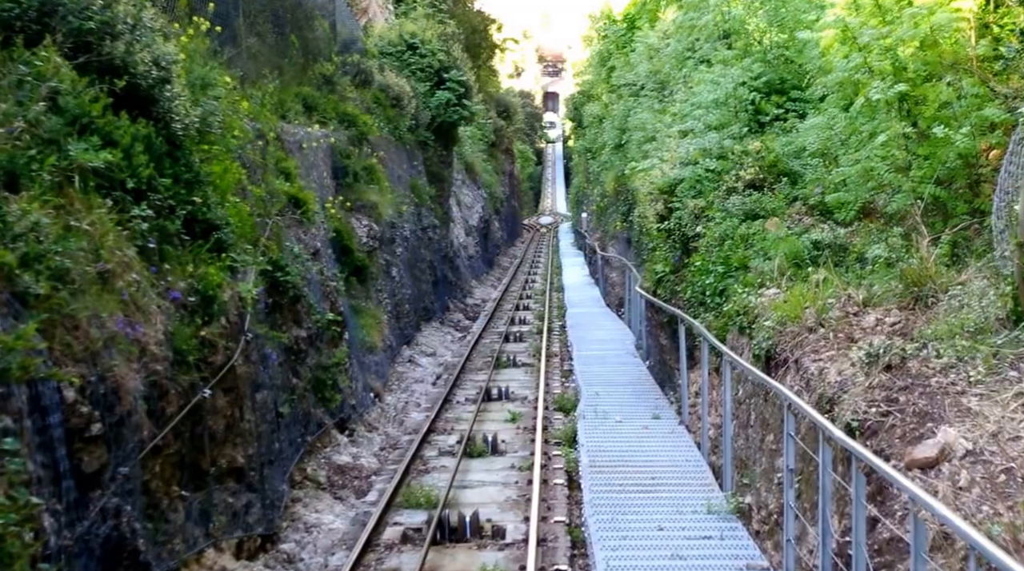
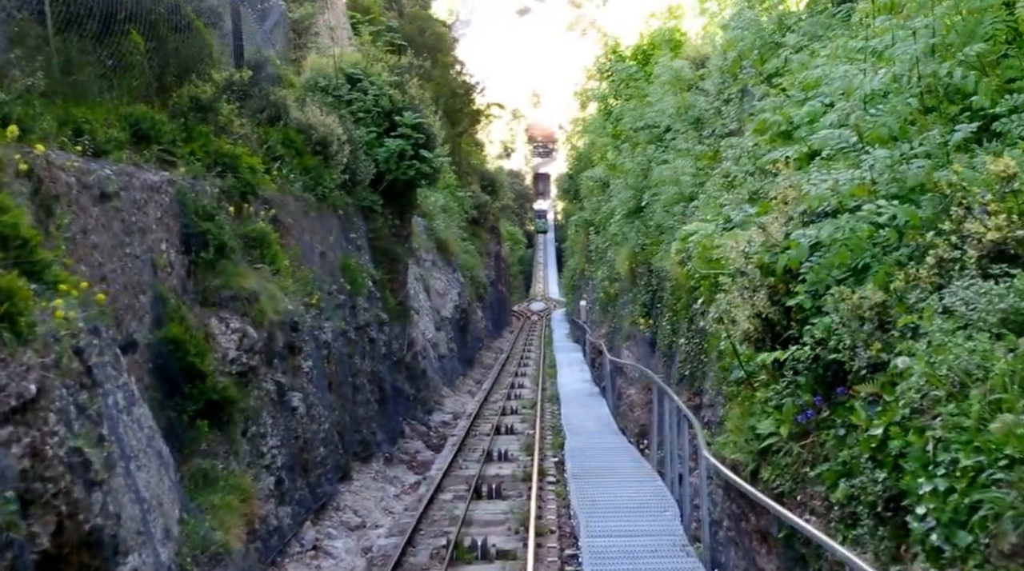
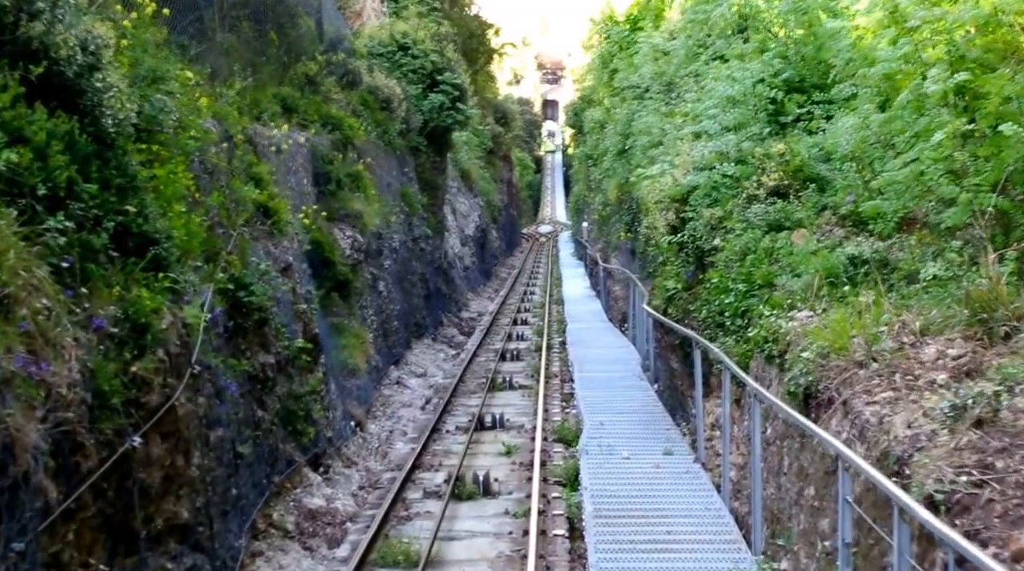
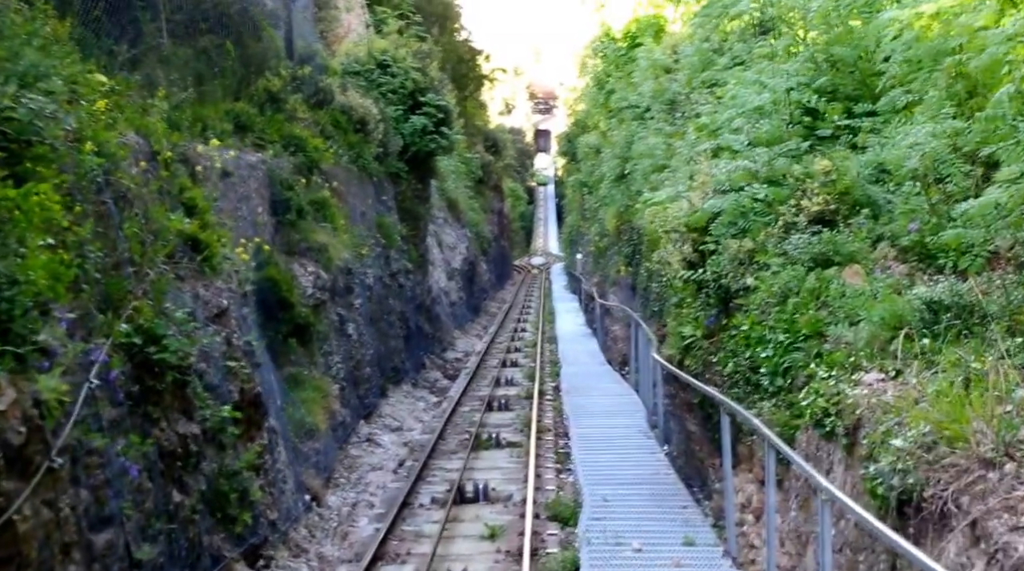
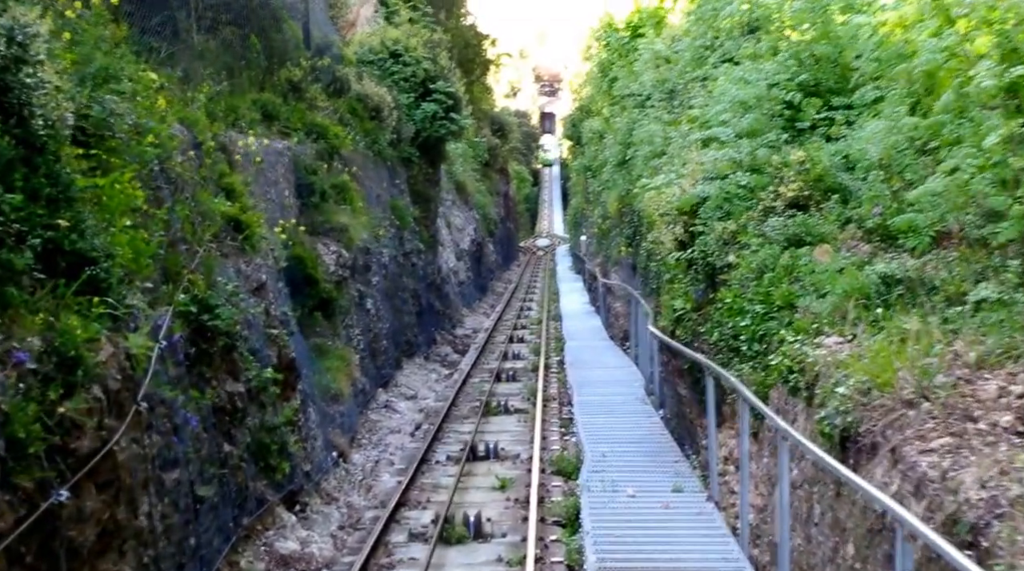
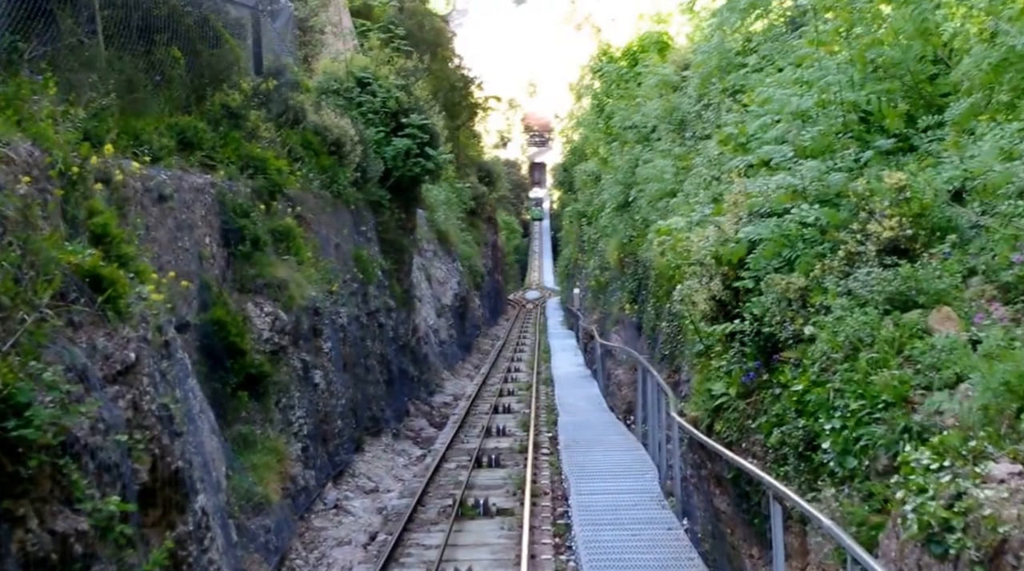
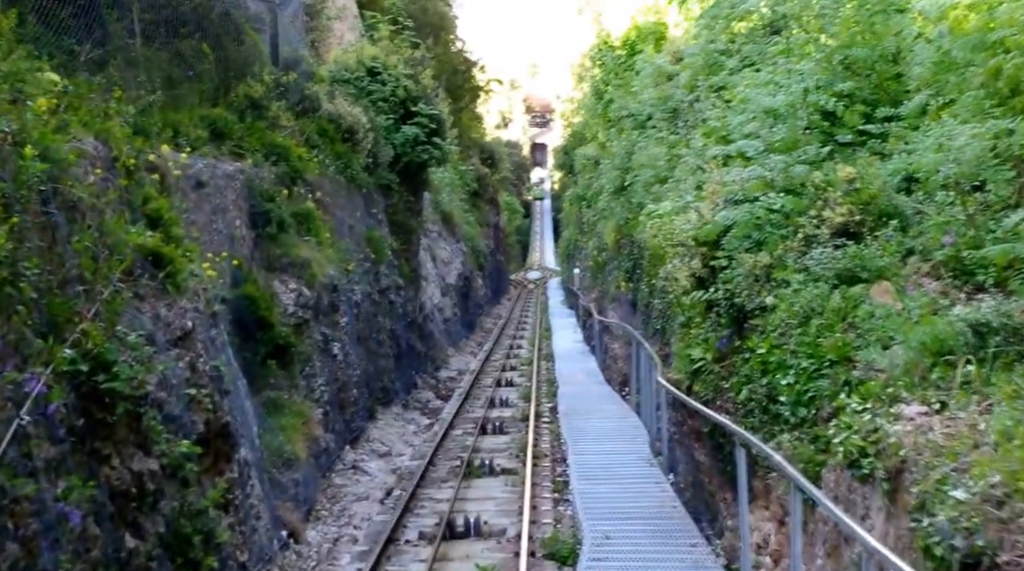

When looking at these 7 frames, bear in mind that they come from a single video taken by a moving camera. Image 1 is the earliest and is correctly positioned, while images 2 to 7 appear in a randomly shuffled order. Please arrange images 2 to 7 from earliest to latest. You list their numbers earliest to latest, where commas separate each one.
3, 5, 4, 7, 6, 2
